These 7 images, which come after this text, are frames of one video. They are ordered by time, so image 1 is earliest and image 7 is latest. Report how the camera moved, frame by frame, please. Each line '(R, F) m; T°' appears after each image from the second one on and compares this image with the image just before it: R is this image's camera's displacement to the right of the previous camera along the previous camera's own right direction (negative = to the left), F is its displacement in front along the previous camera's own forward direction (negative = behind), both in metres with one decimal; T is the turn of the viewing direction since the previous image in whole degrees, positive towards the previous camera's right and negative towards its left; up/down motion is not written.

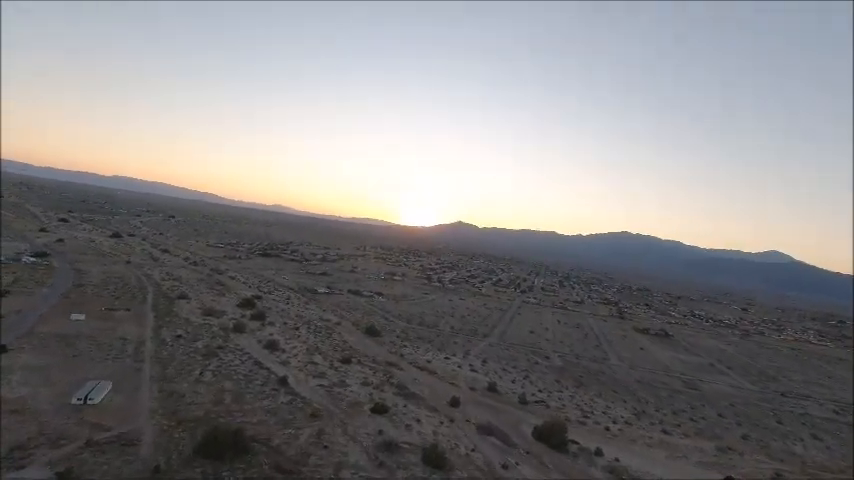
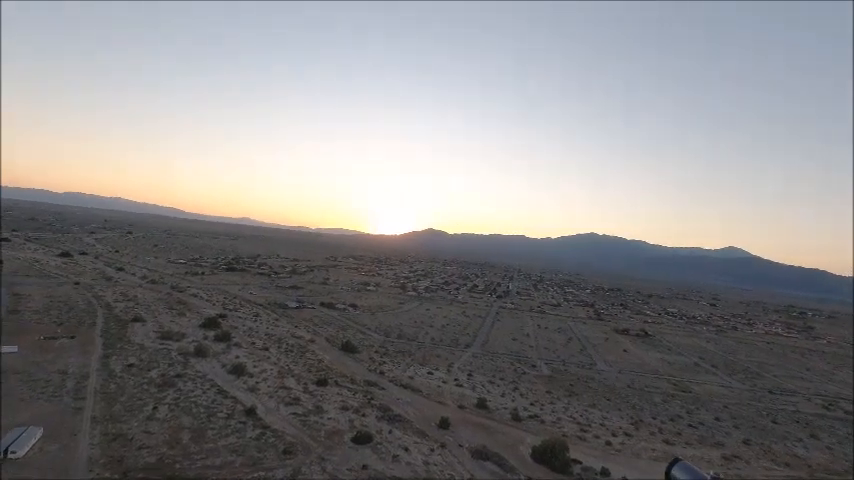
(-0.3, +1.6) m; +4°
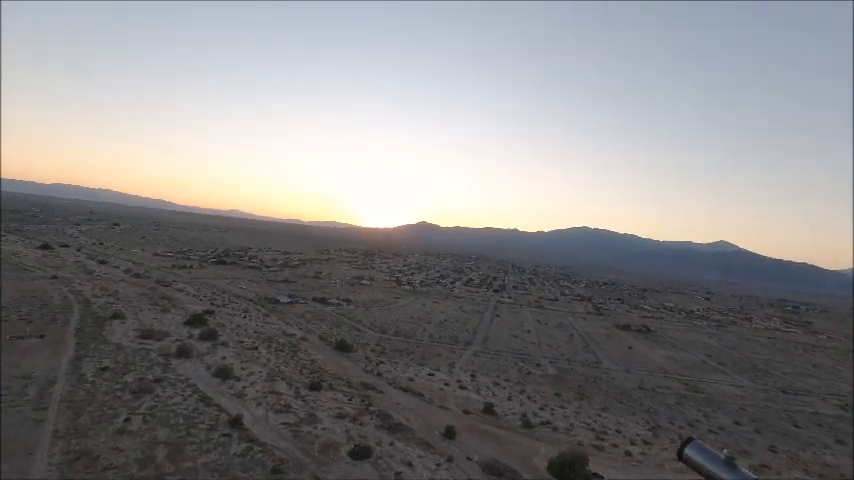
(-0.4, +1.6) m; +1°
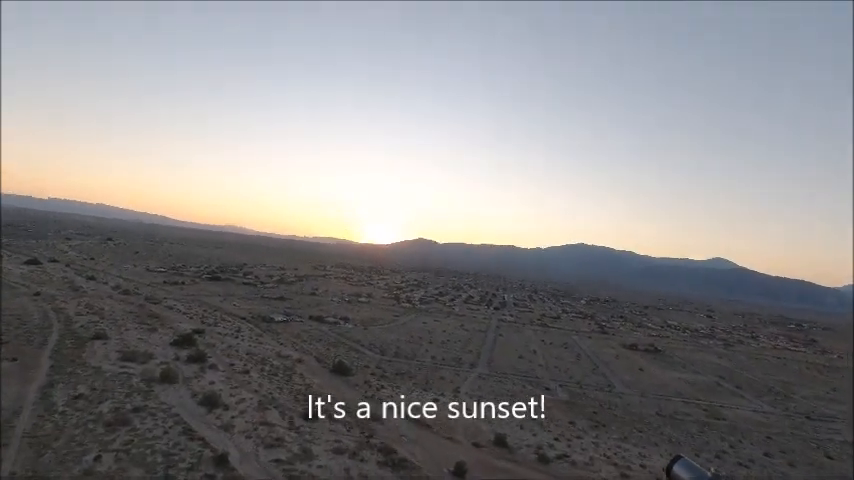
(-0.3, +1.3) m; 0°
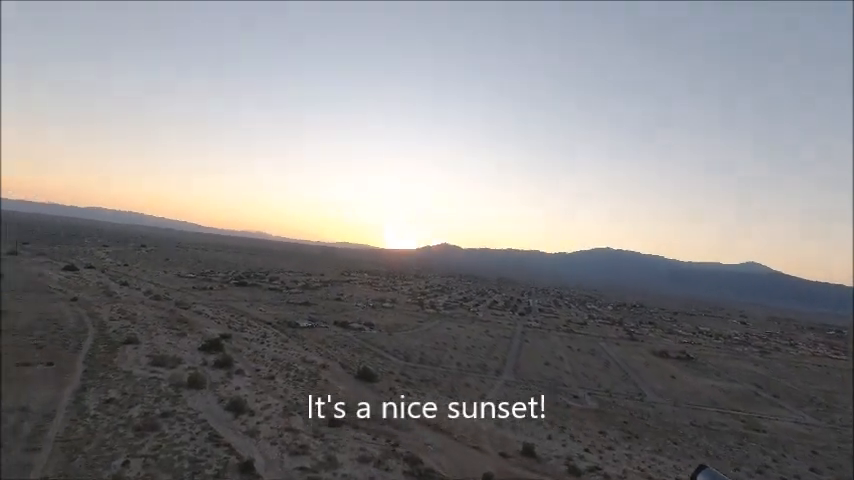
(0.0, +0.2) m; -3°
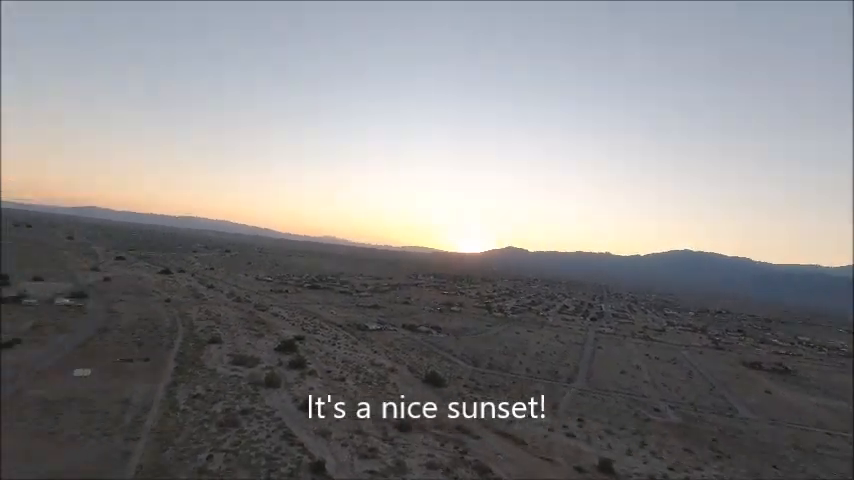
(0.0, +0.2) m; -8°
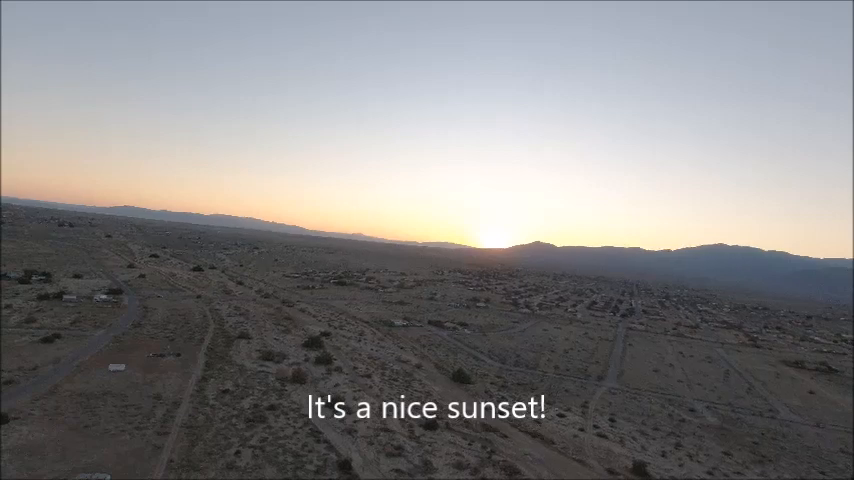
(0.0, +0.3) m; -3°
